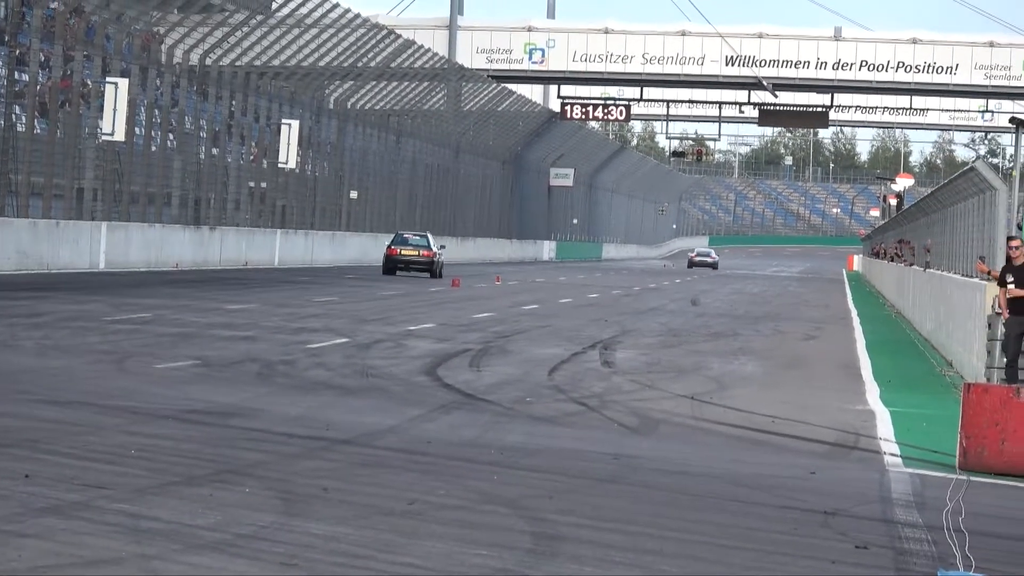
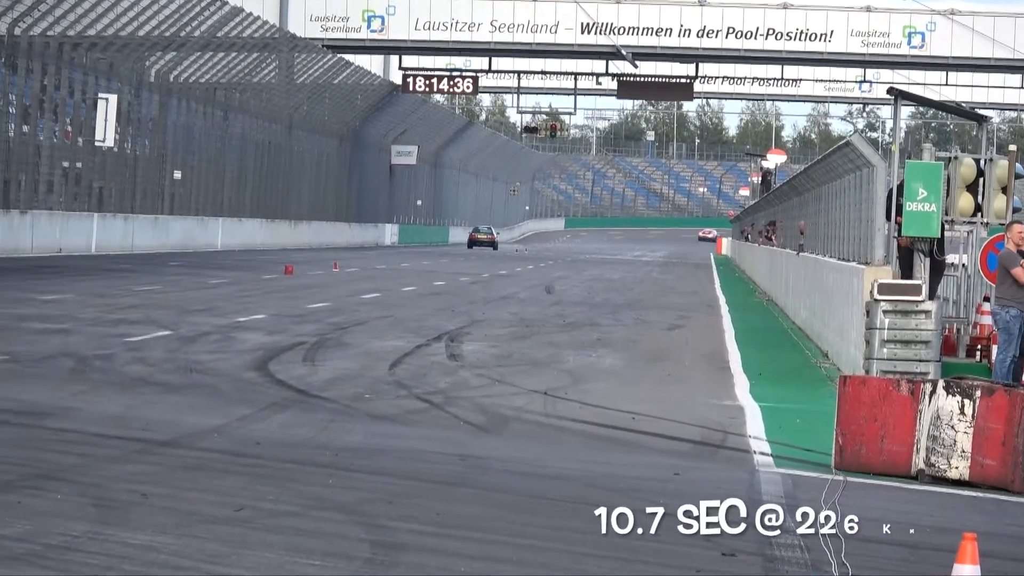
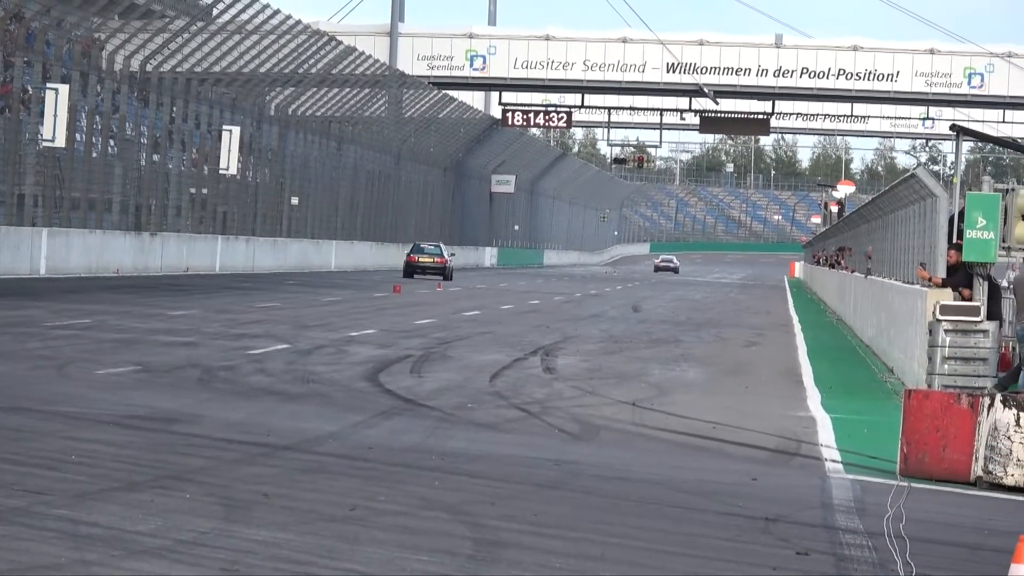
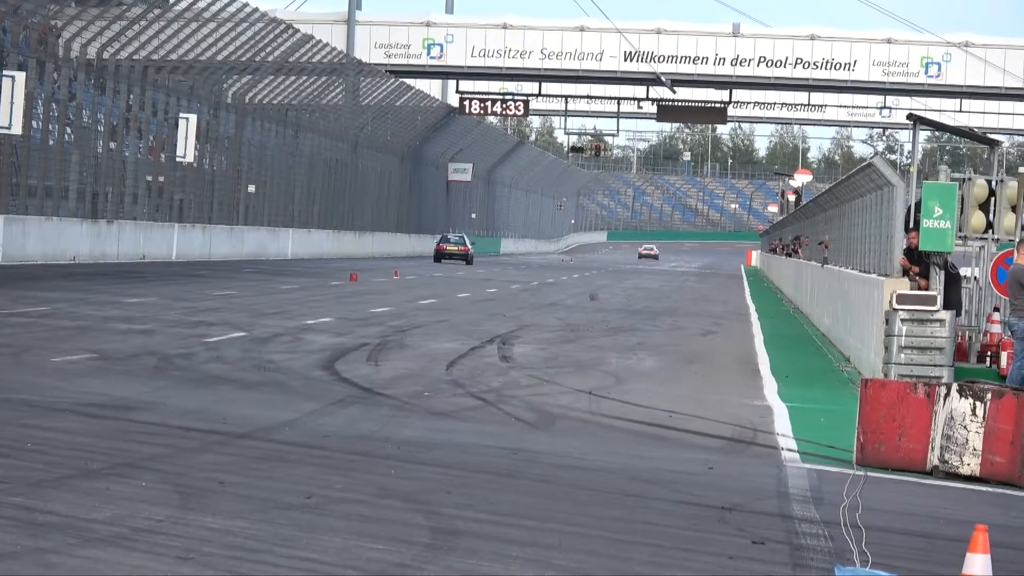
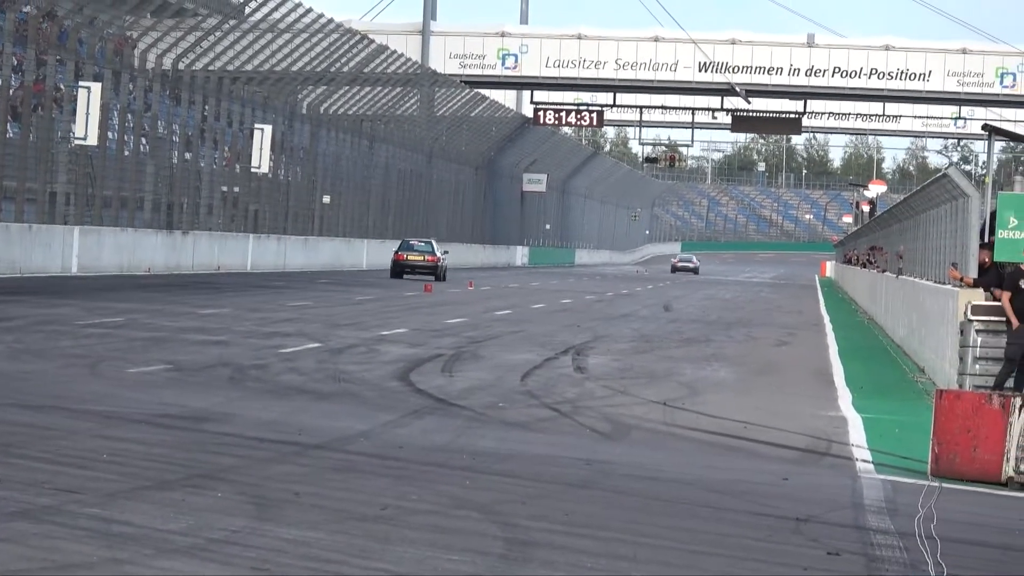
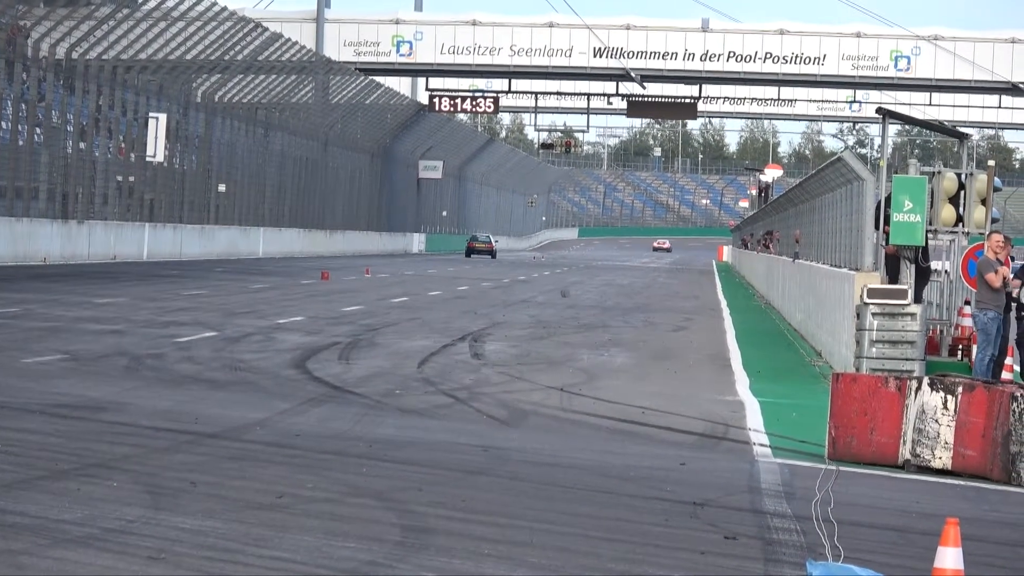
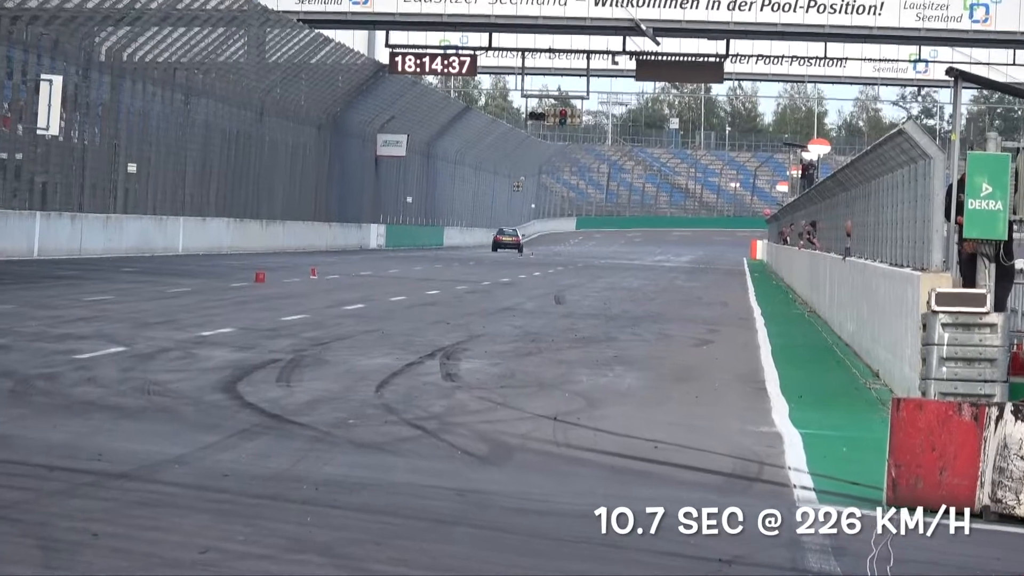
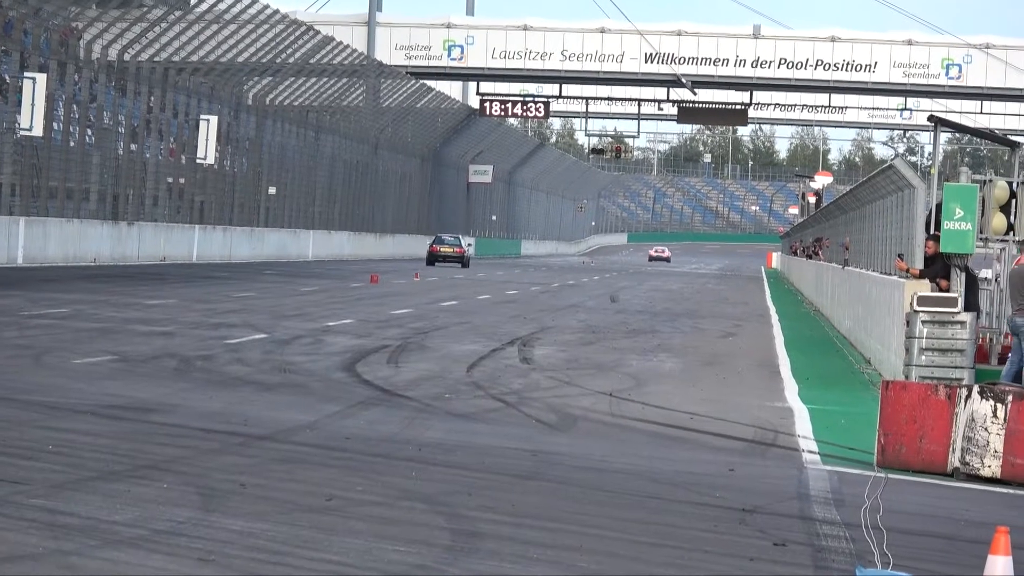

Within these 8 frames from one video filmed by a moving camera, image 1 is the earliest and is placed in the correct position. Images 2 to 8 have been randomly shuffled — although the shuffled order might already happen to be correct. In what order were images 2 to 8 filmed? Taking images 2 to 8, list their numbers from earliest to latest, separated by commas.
5, 3, 8, 4, 6, 2, 7
